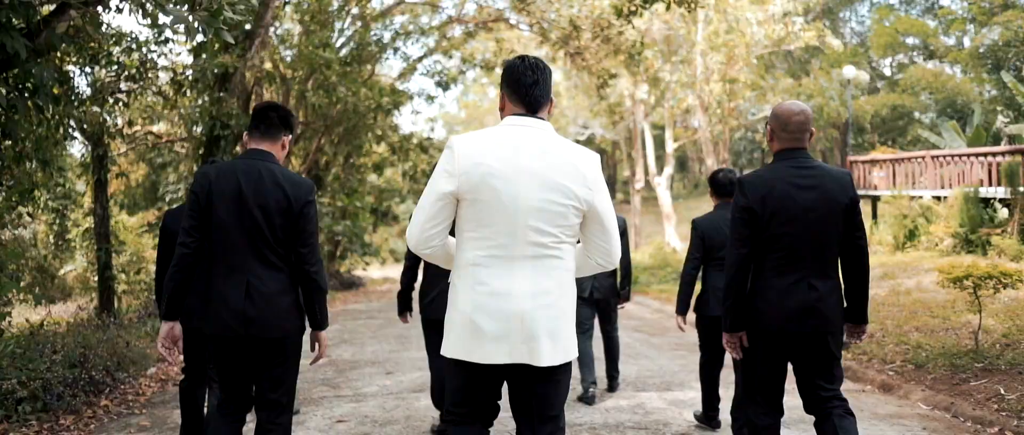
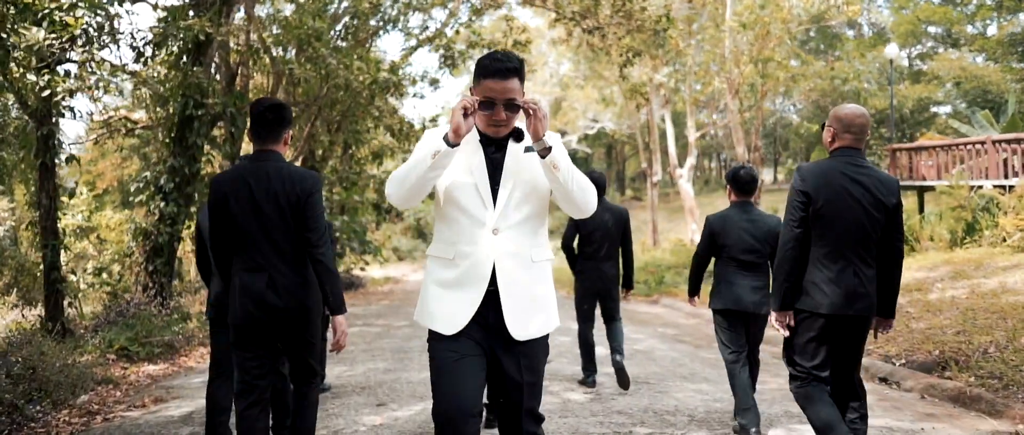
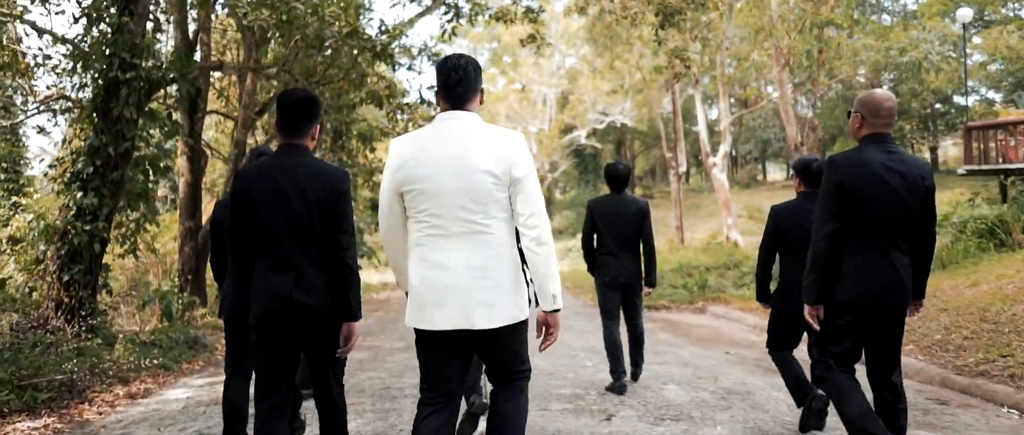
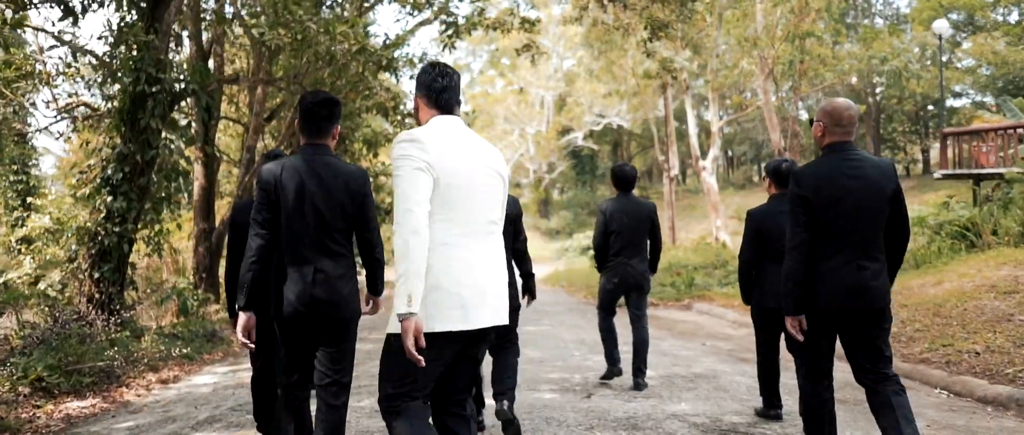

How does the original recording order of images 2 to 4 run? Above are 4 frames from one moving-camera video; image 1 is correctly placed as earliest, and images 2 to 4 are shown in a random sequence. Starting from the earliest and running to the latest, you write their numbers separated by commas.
2, 4, 3
